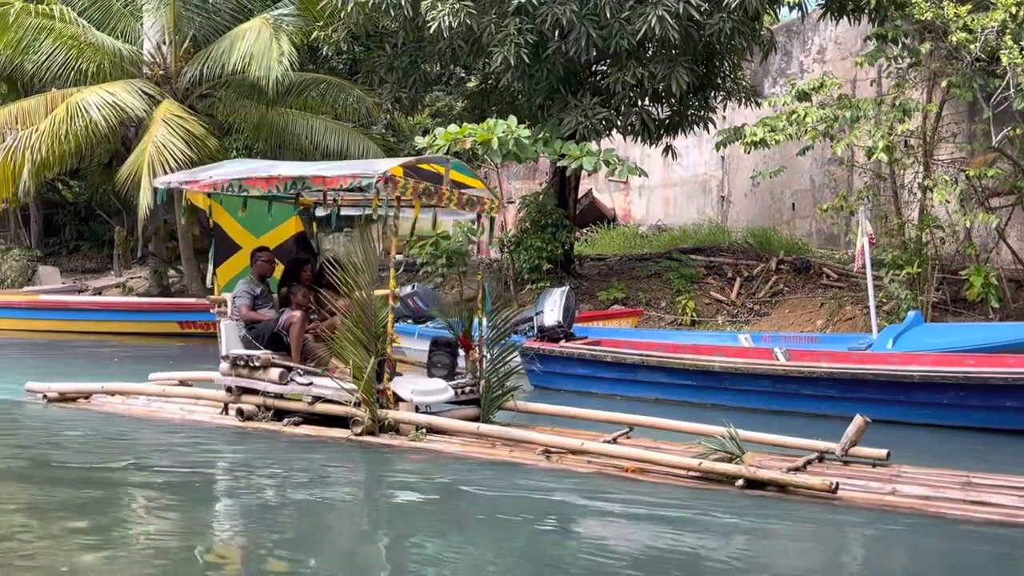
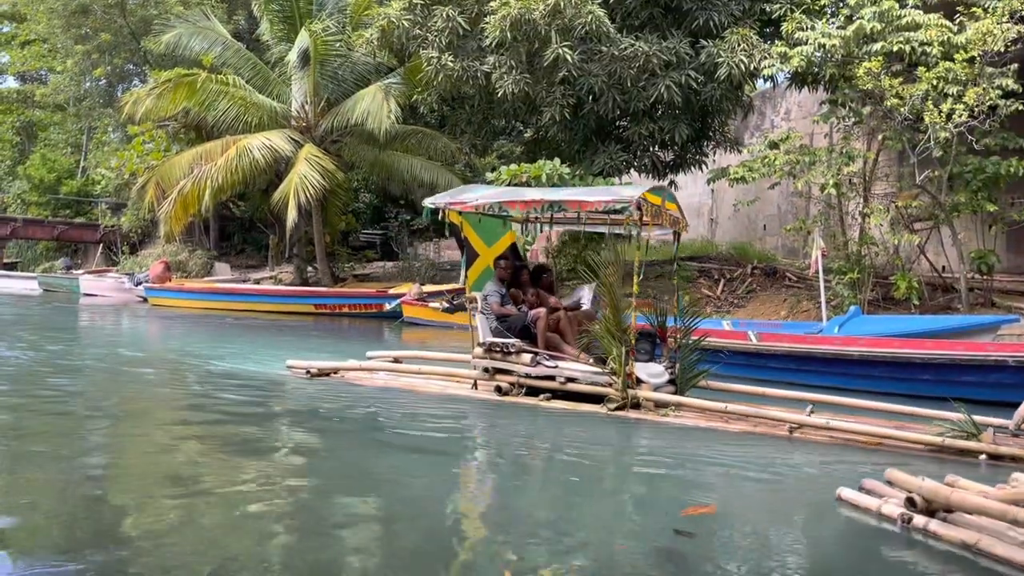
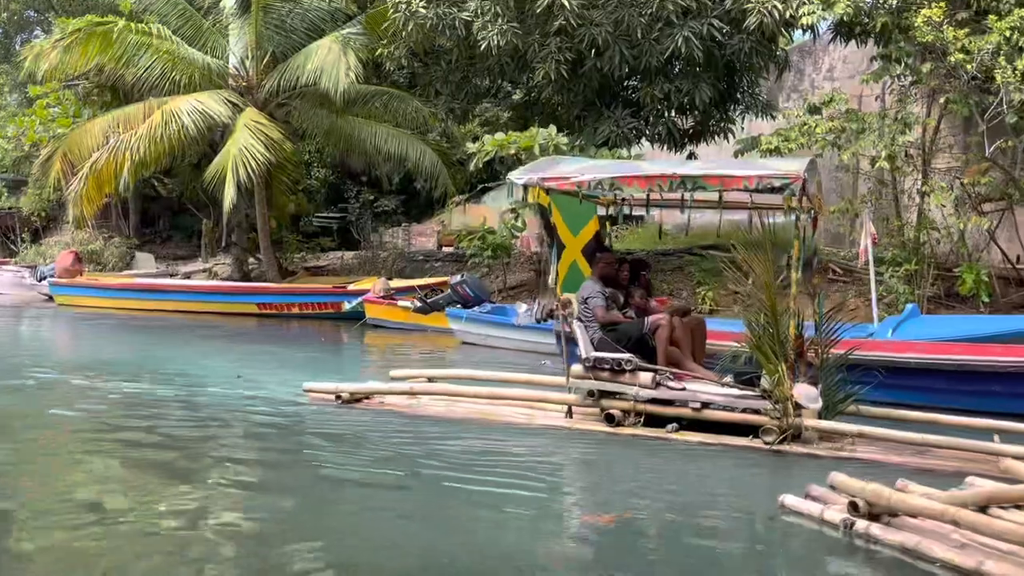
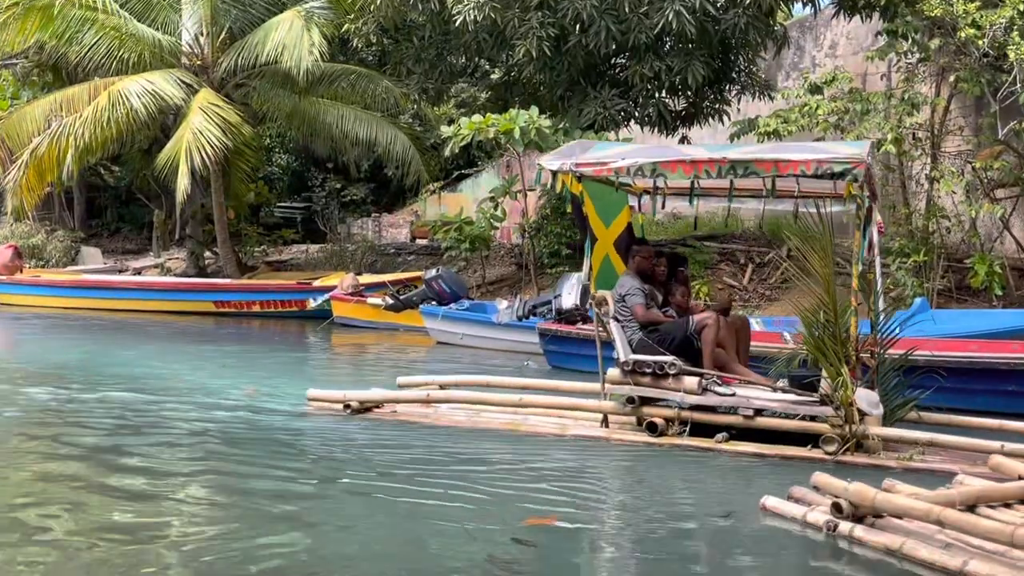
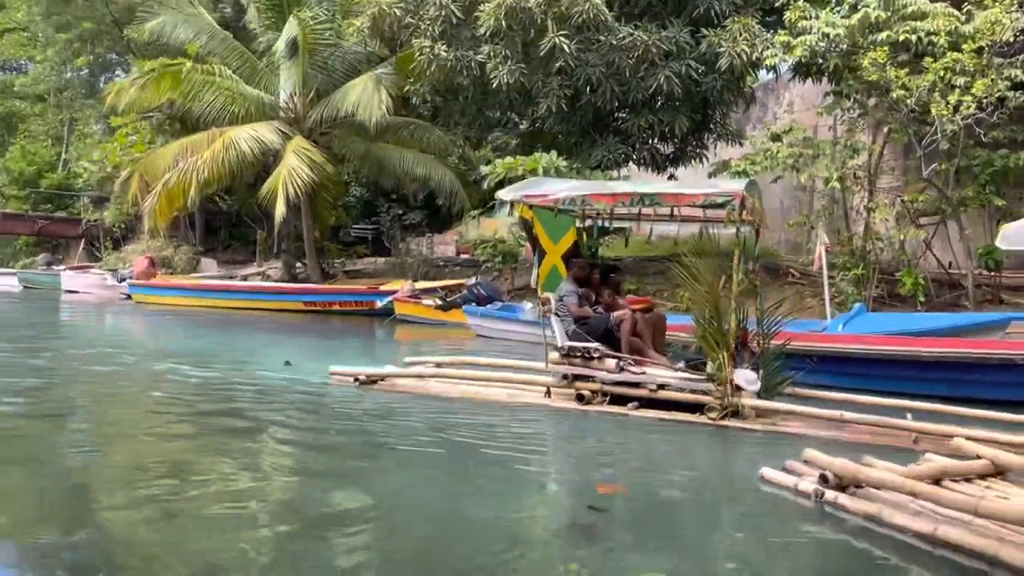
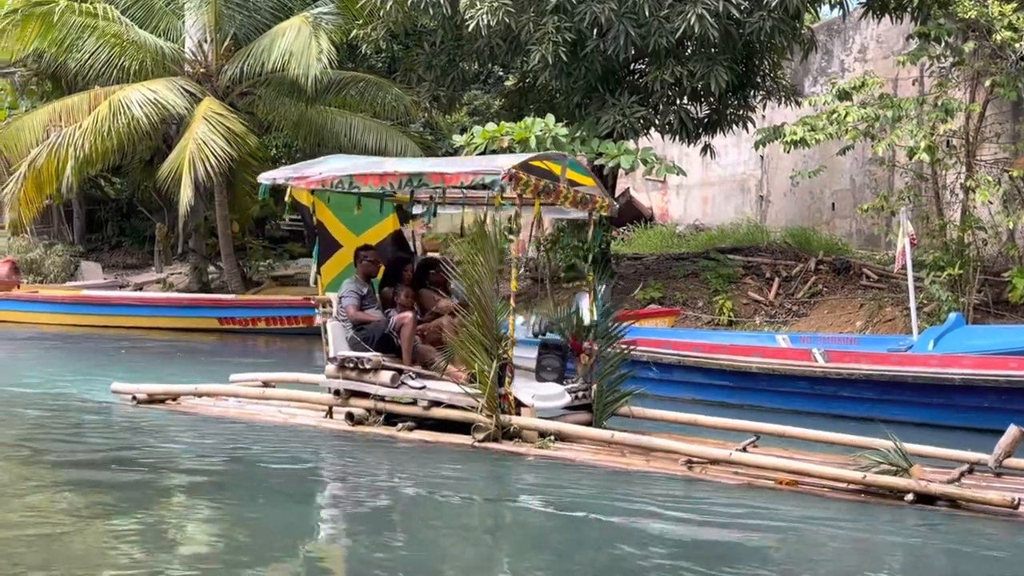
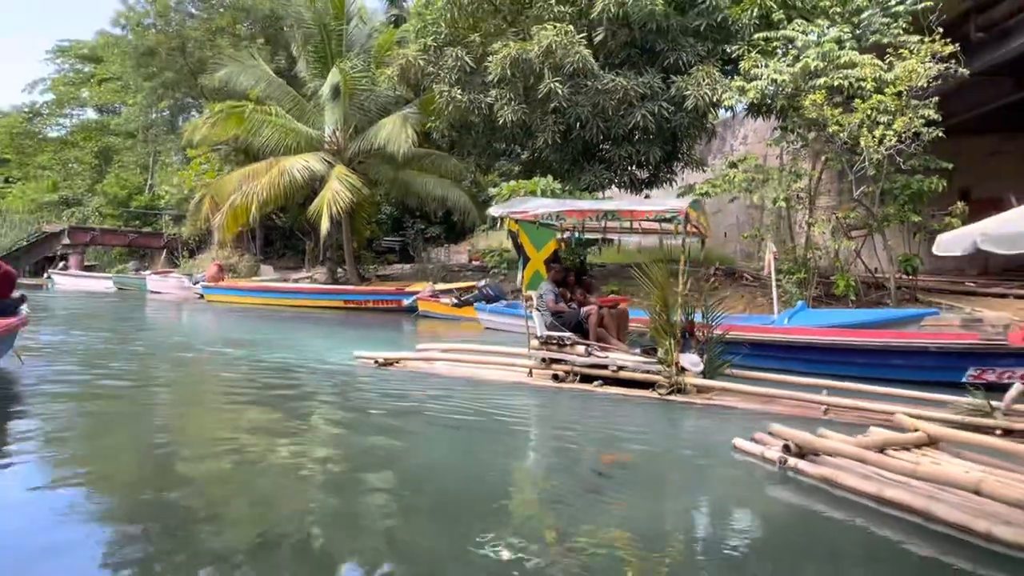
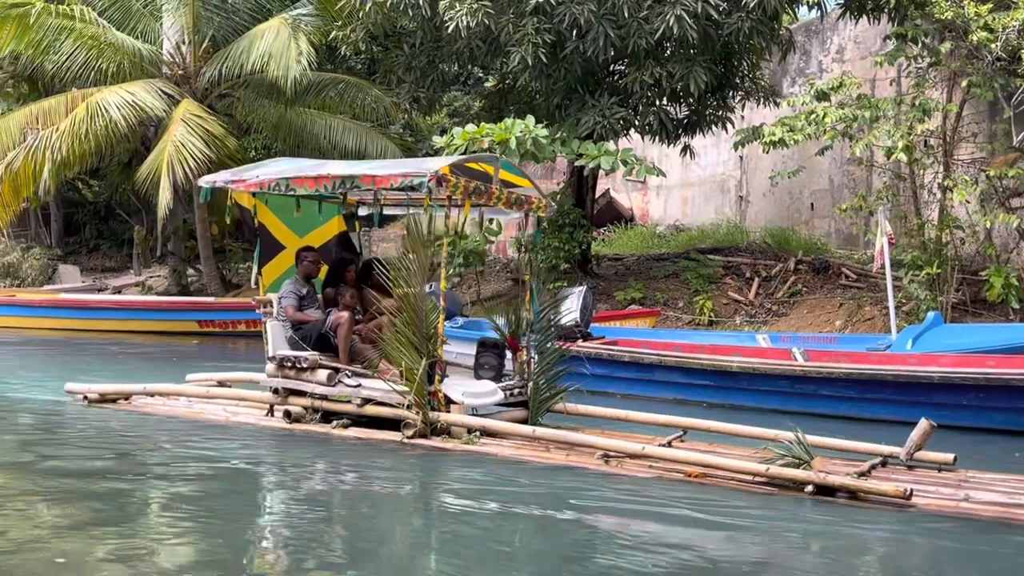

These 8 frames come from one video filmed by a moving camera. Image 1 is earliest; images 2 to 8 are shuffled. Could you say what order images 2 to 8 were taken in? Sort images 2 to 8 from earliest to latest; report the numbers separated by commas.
8, 6, 2, 7, 5, 3, 4
